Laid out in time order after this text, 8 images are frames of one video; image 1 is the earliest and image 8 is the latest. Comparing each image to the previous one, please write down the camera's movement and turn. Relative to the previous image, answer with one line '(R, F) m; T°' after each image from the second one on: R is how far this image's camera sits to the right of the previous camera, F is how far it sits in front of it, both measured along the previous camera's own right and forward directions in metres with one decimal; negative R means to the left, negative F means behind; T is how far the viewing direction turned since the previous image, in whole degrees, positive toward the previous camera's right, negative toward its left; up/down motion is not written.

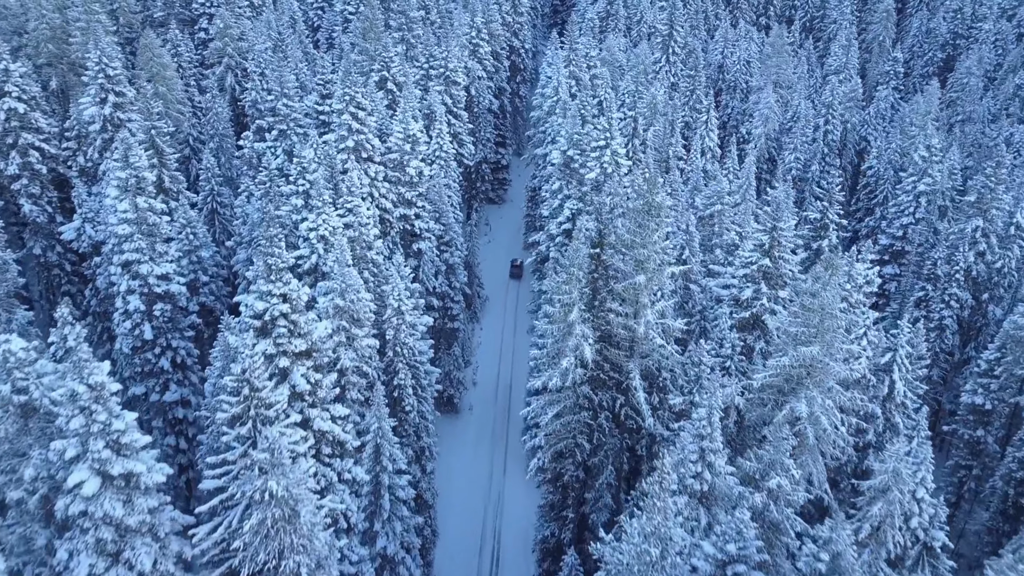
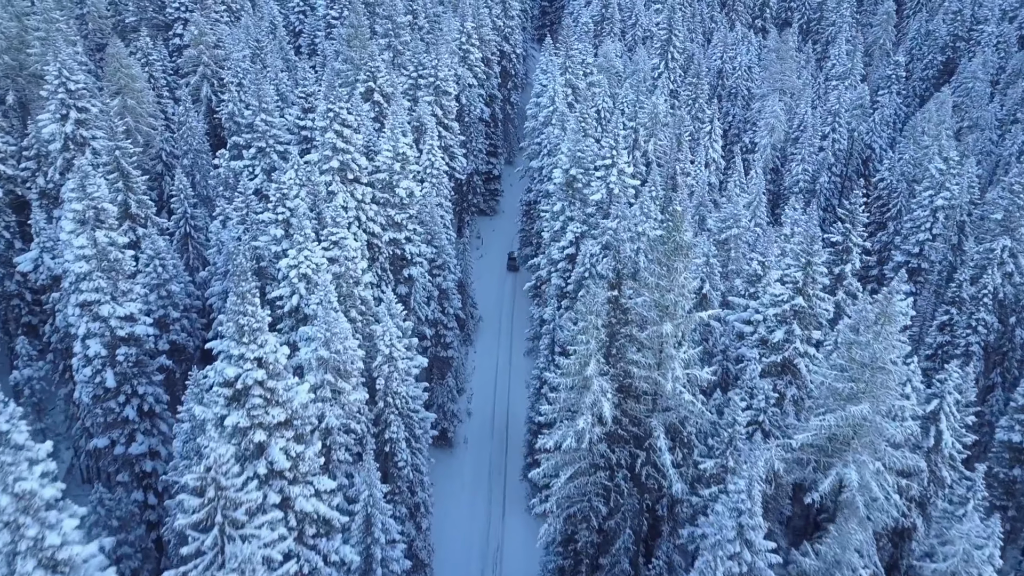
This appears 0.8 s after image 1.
(-0.5, +2.5) m; +1°
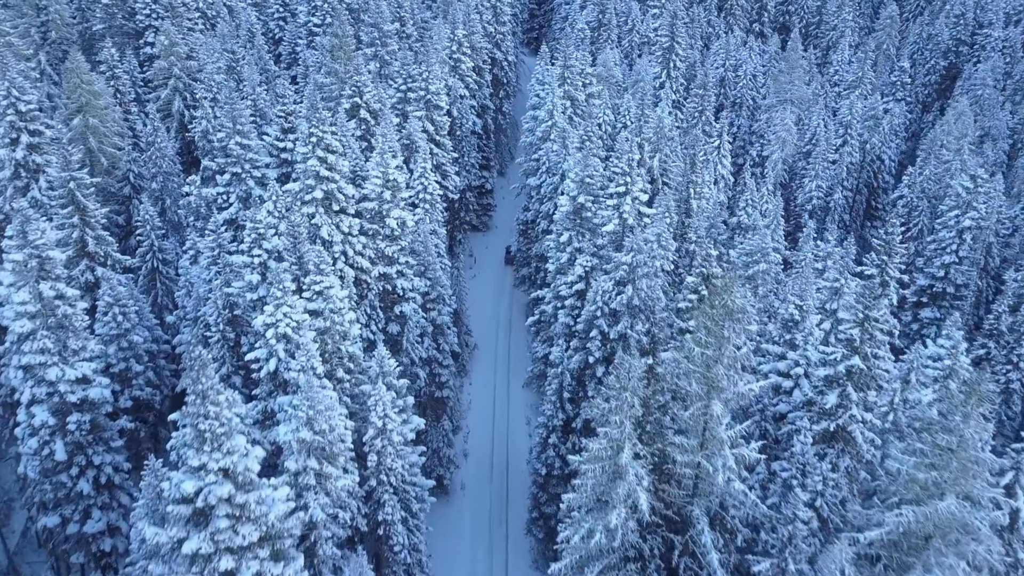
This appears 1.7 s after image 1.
(-0.6, +2.9) m; +1°
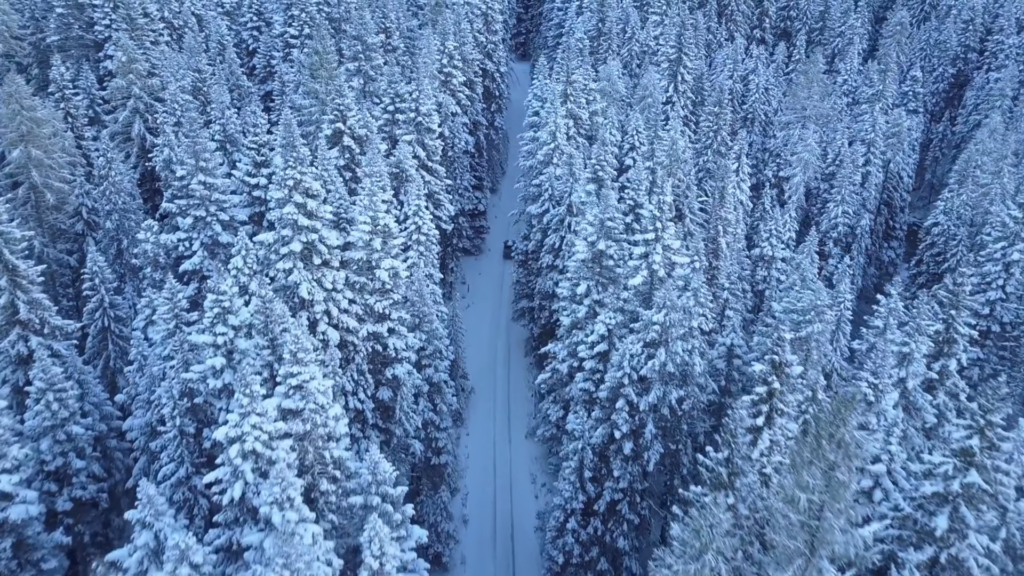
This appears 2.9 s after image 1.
(-0.9, +3.9) m; +1°
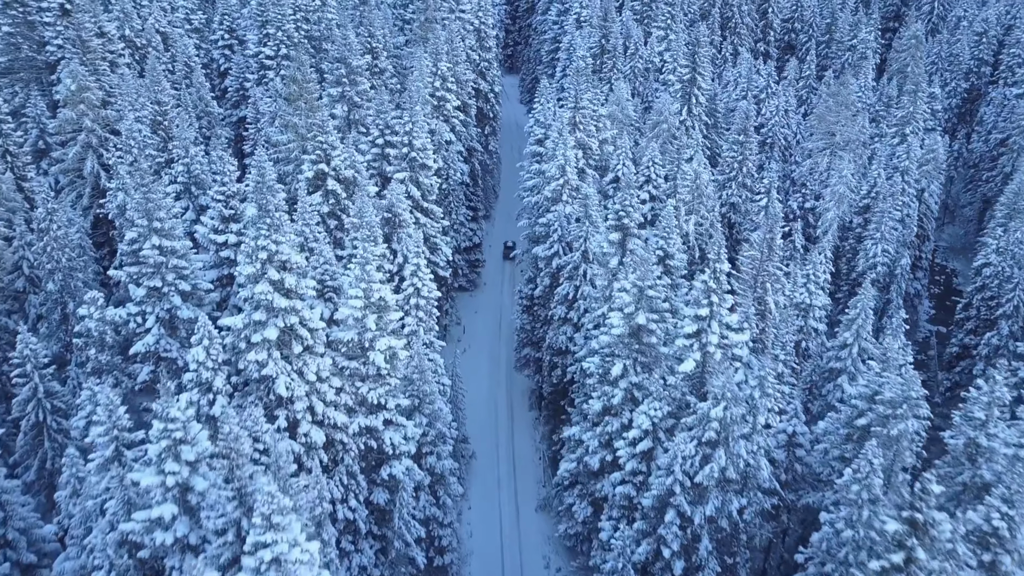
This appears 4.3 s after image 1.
(-1.0, +4.2) m; +1°
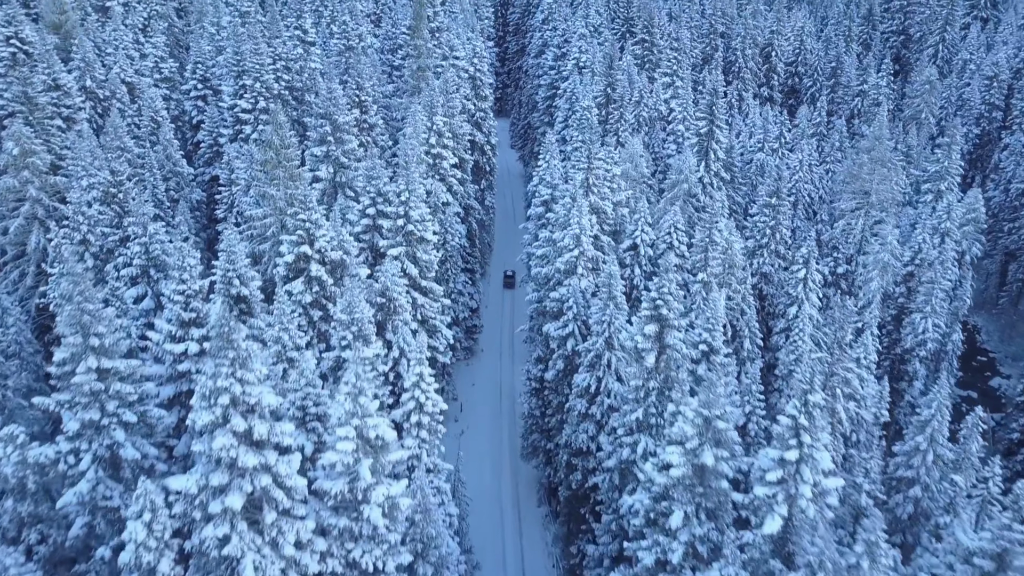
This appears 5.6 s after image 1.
(-1.0, +4.1) m; +1°
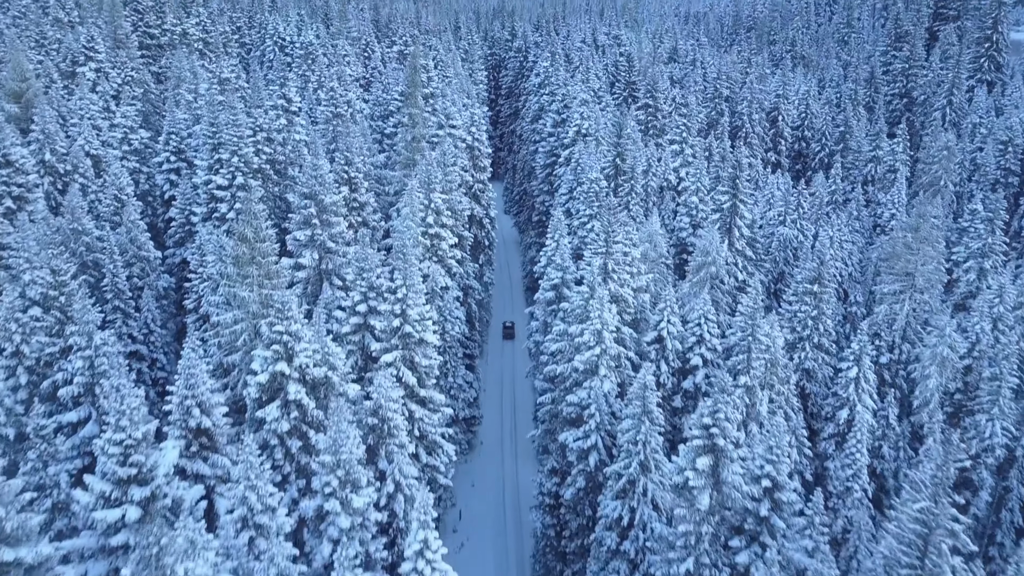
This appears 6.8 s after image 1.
(-0.8, +3.9) m; +1°
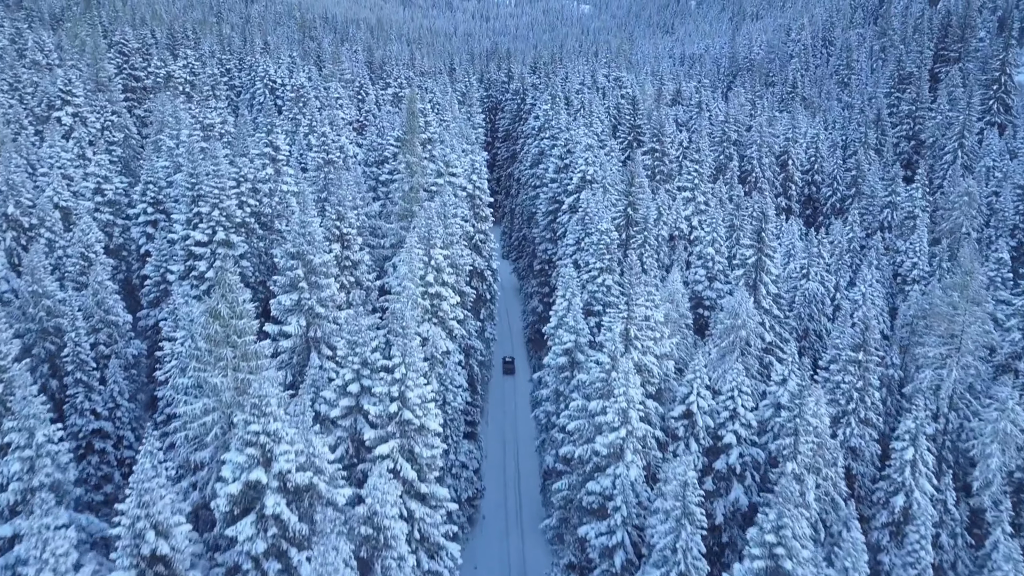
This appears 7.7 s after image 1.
(-0.6, +3.0) m; +1°
